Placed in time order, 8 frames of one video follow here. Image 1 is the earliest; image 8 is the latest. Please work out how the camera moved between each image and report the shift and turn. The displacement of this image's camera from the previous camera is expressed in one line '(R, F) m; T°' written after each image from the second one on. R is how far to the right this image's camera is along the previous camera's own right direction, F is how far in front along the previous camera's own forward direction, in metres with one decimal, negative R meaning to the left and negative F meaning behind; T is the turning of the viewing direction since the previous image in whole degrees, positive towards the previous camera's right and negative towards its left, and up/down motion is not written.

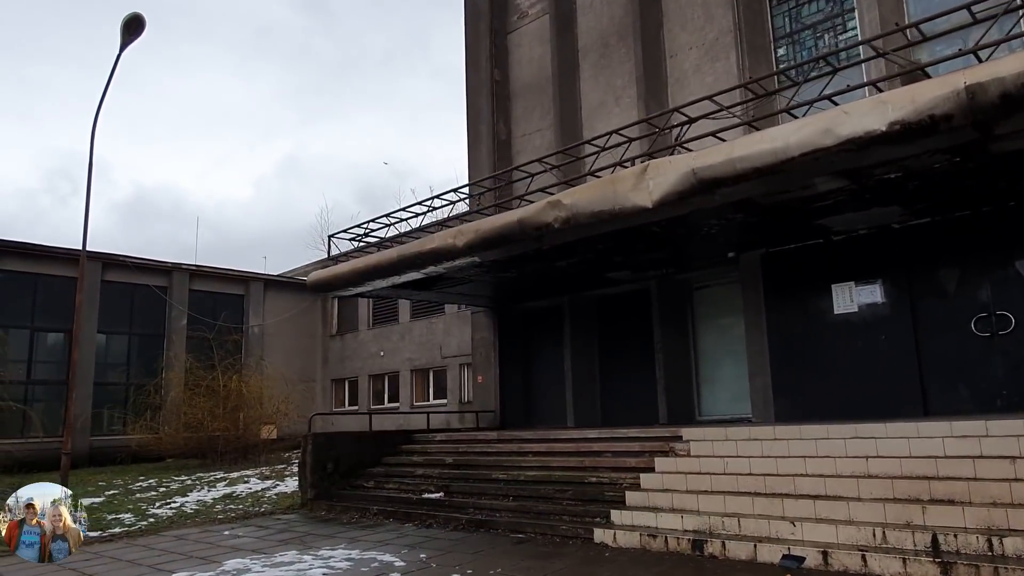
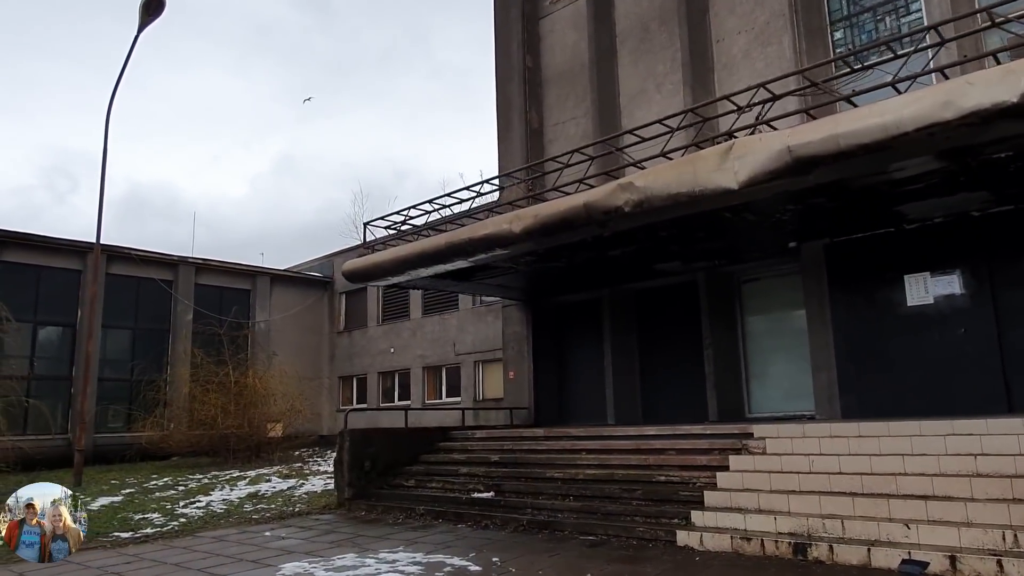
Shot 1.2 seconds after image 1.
(-0.9, +0.5) m; +1°
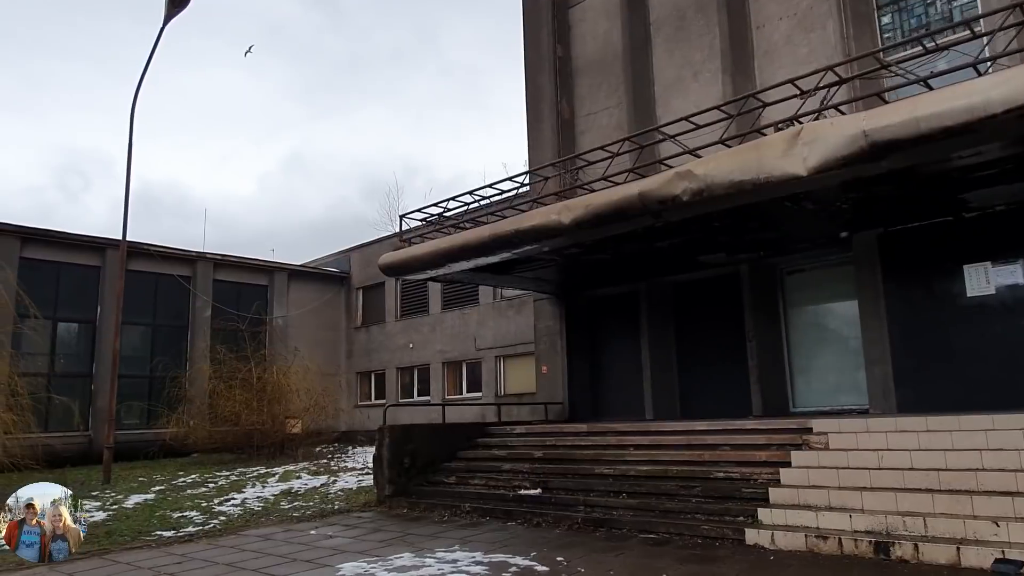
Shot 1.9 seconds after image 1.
(-0.6, +0.2) m; 0°
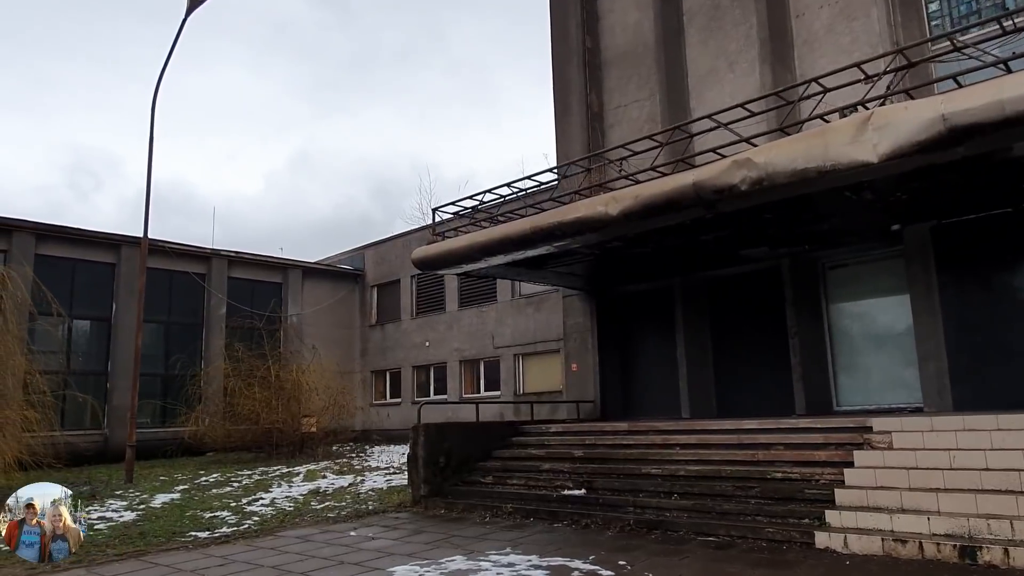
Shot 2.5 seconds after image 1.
(-0.5, +0.3) m; 0°
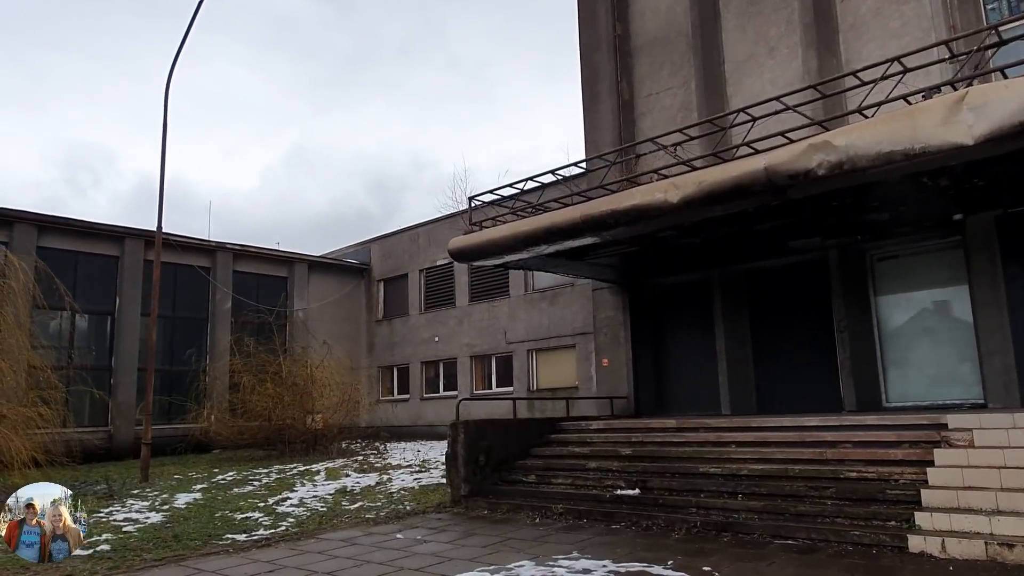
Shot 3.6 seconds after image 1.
(-0.7, +0.4) m; +1°
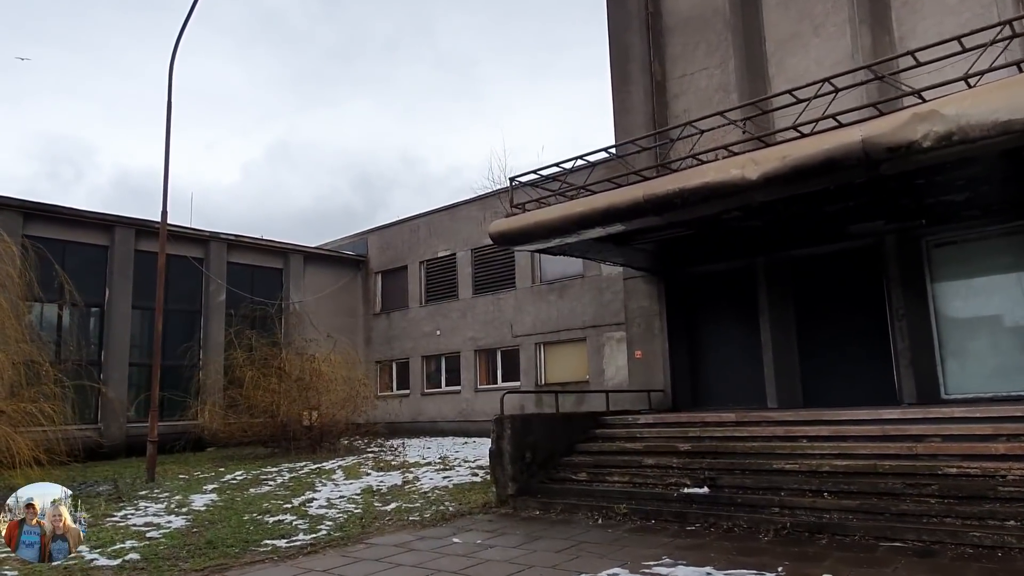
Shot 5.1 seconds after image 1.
(-1.0, +0.7) m; +2°
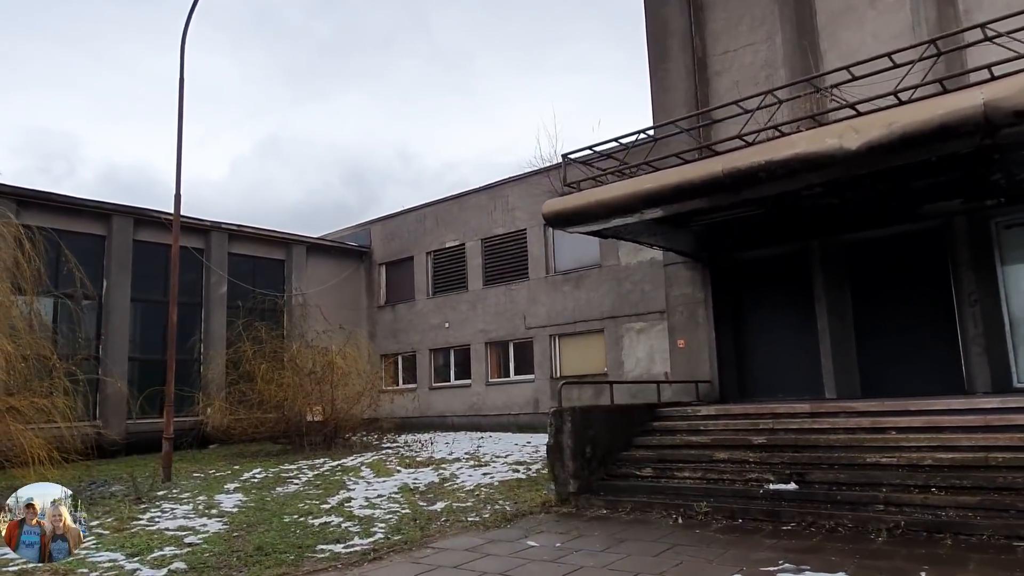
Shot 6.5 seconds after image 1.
(-0.9, +0.7) m; +1°
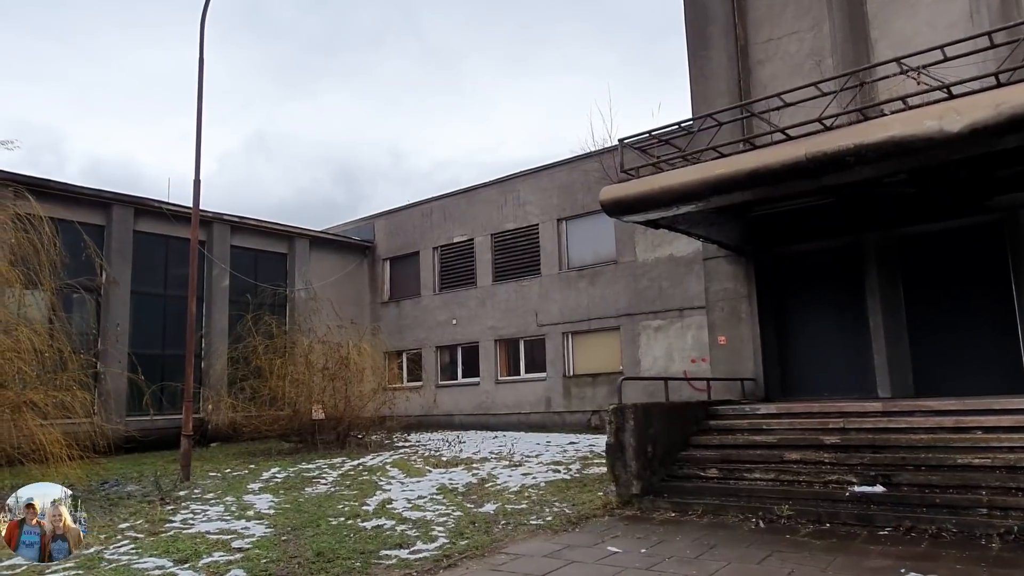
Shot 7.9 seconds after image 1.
(-0.9, +0.5) m; +1°
